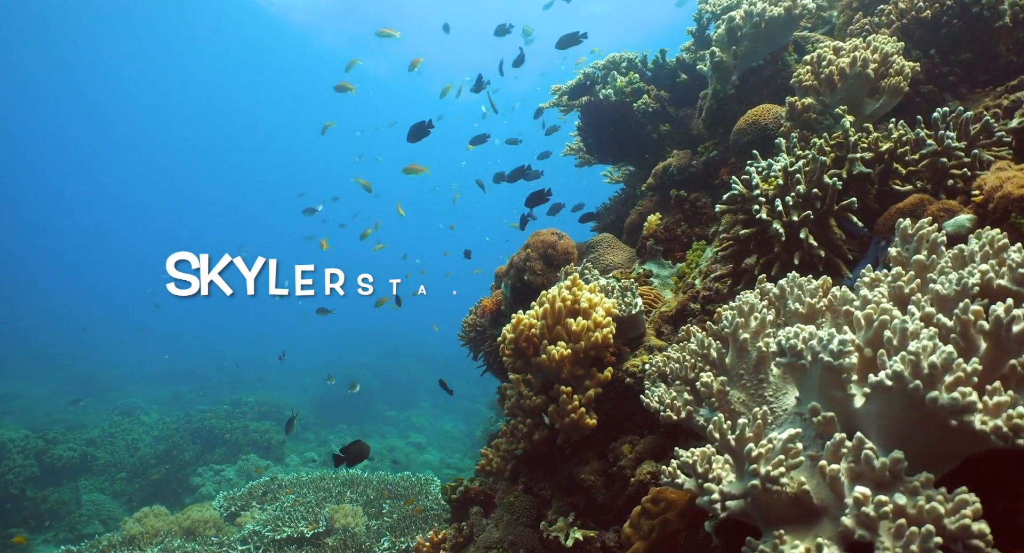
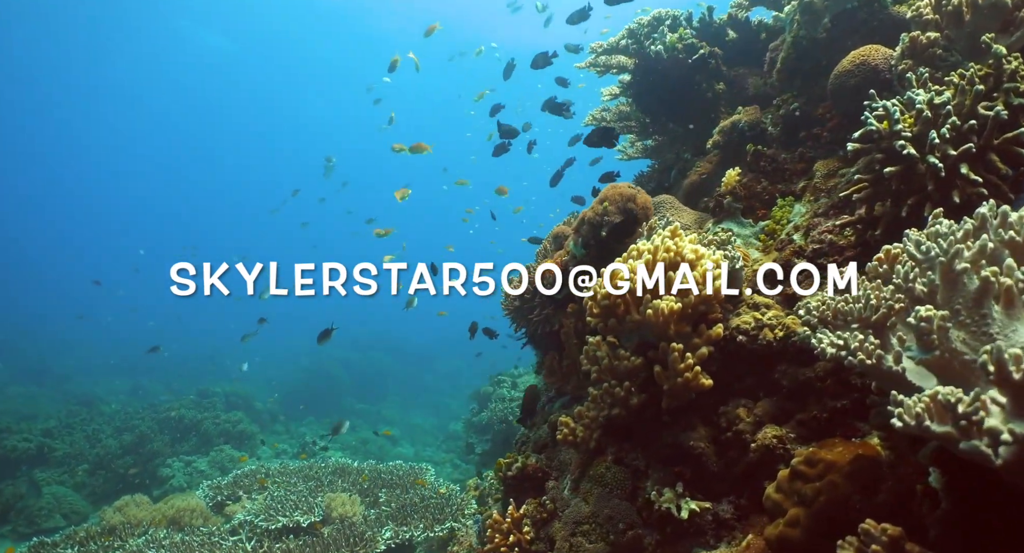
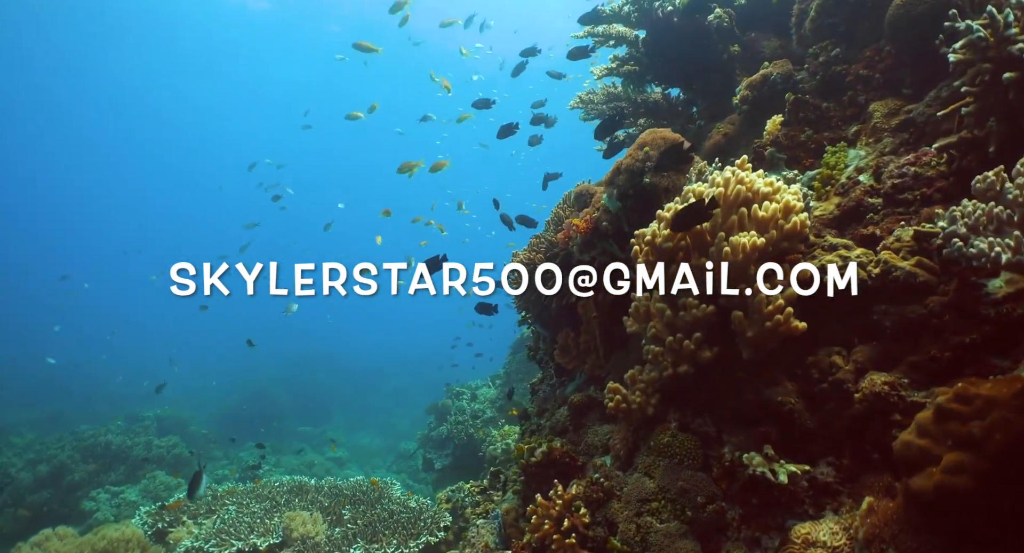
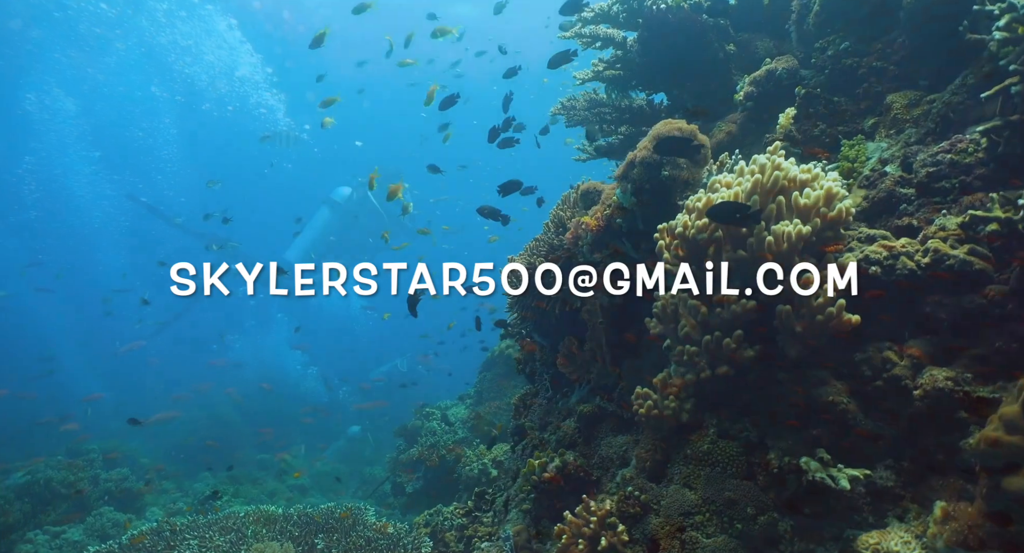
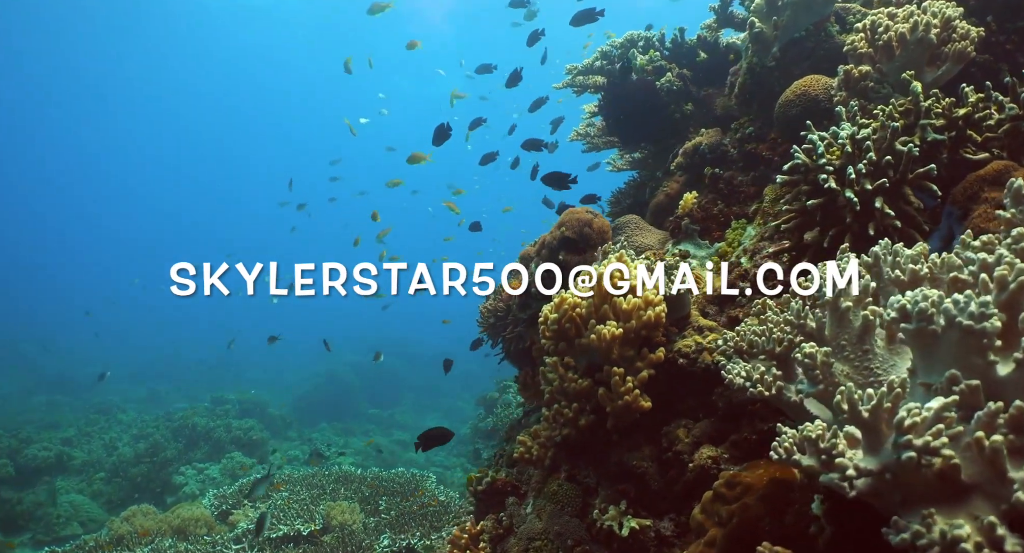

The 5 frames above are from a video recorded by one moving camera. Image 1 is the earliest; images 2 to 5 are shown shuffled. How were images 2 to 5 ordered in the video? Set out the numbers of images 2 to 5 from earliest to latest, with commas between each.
5, 2, 3, 4
